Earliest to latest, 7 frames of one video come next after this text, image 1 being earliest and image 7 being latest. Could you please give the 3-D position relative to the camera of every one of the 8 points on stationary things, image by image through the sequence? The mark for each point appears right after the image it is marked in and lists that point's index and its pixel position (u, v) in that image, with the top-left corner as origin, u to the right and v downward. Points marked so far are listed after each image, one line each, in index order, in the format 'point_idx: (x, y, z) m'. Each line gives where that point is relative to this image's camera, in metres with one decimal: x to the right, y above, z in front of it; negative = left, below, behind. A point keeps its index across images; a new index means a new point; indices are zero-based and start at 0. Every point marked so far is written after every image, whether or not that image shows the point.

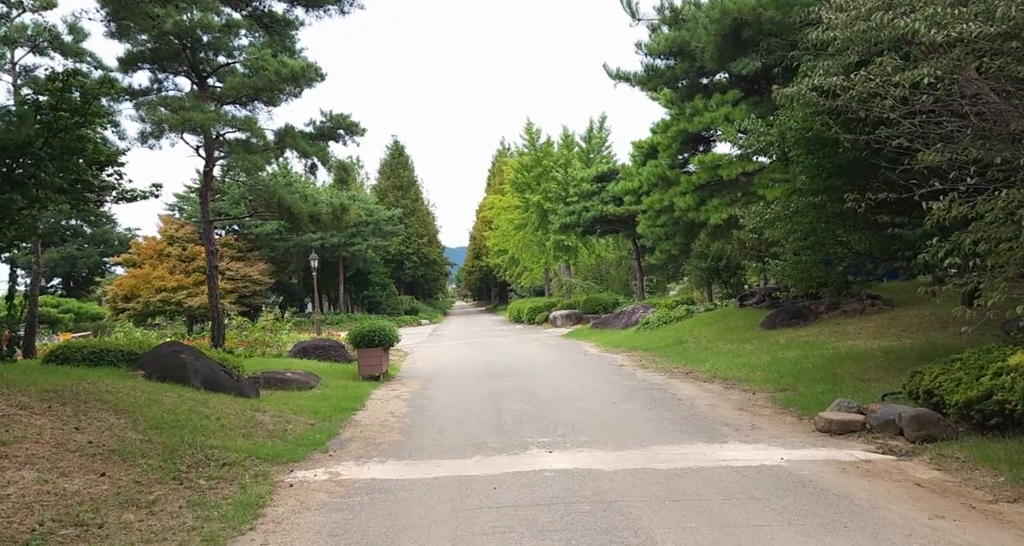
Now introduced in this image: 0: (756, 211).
0: (+3.9, +1.0, +12.6) m
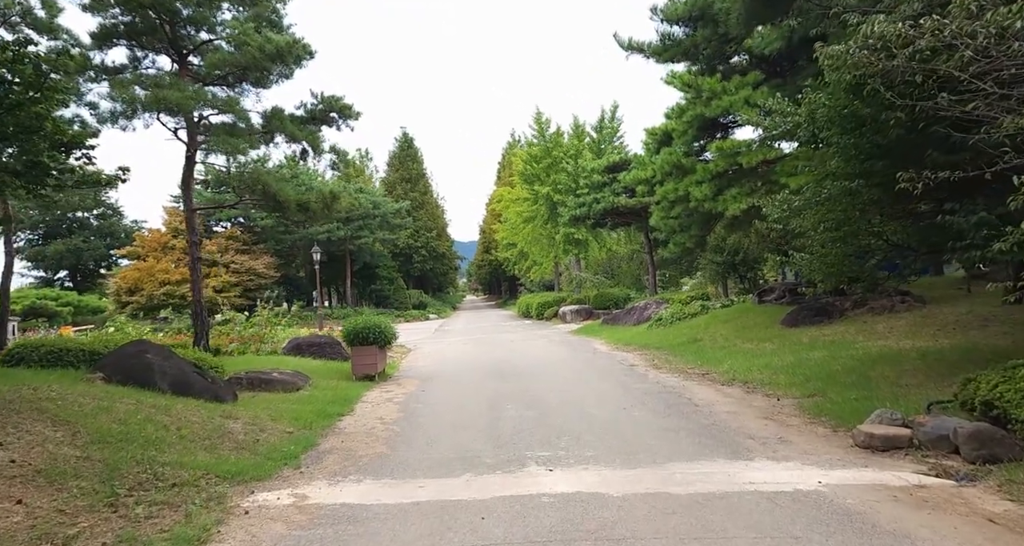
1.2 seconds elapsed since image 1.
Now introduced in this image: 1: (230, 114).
0: (+4.0, +1.0, +11.6) m
1: (-4.2, +2.4, +11.5) m
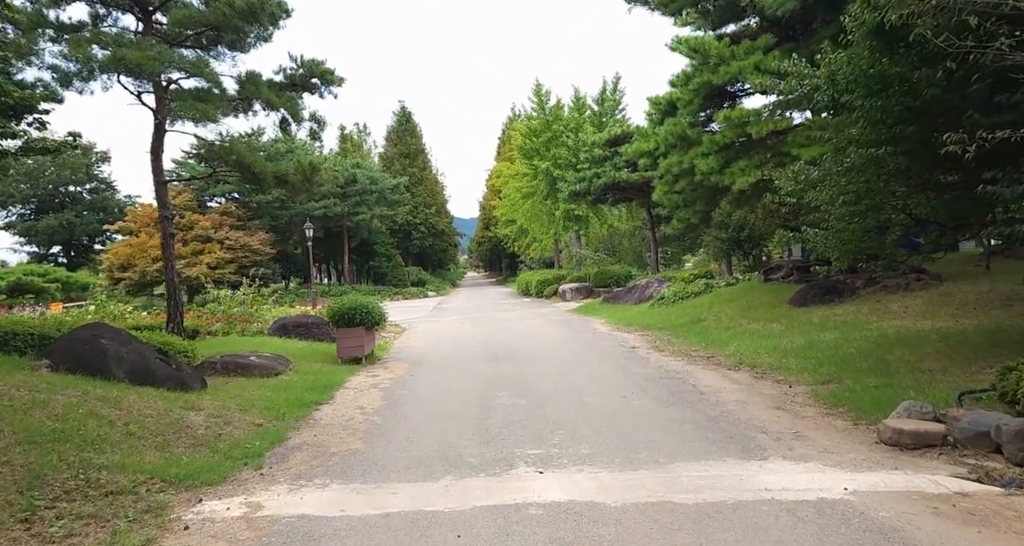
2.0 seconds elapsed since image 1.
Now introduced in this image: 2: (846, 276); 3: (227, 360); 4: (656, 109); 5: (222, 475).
0: (+3.9, +1.4, +10.8) m
1: (-4.3, +2.7, +10.7) m
2: (+7.2, -0.1, +16.8) m
3: (-3.9, -1.2, +10.5) m
4: (+3.3, +3.7, +17.7) m
5: (-2.2, -1.5, +5.8) m
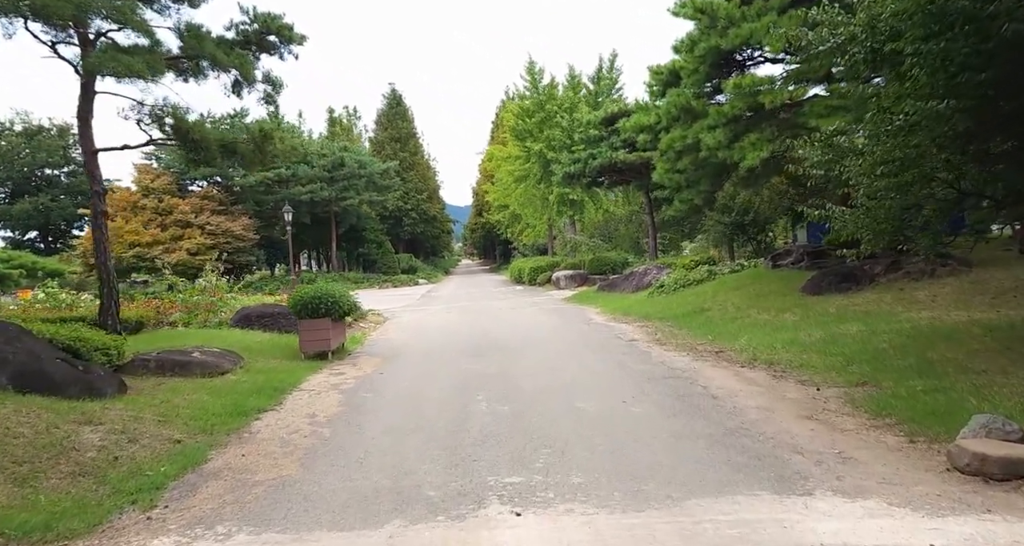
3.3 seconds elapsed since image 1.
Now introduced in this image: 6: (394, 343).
0: (+3.7, +1.5, +9.3) m
1: (-4.5, +2.9, +9.2) m
2: (+7.0, +0.2, +15.4) m
3: (-4.1, -1.0, +9.0) m
4: (+3.0, +4.0, +16.2) m
5: (-2.4, -1.4, +4.4) m
6: (-2.2, -1.3, +14.6) m
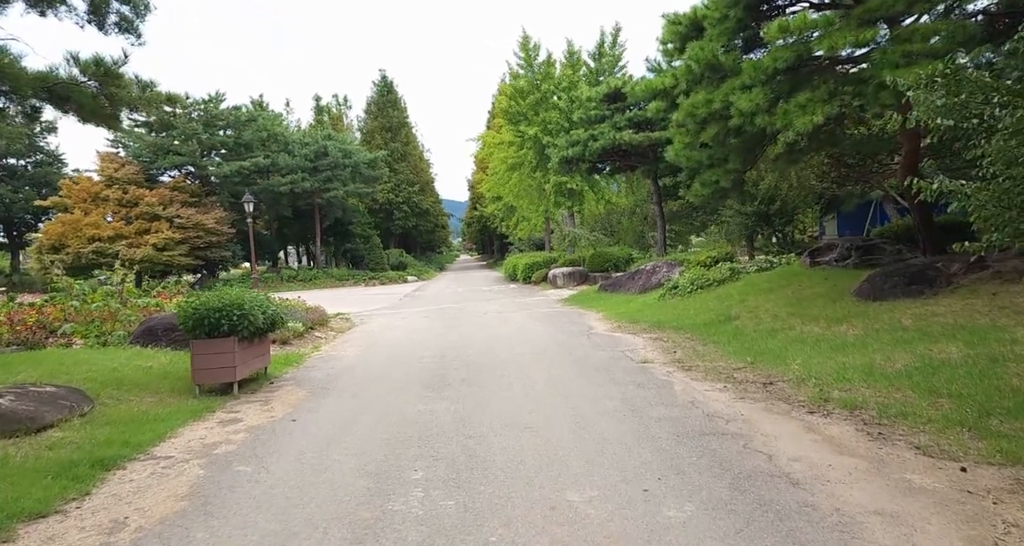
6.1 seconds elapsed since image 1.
0: (+3.4, +1.5, +6.2) m
1: (-4.8, +2.8, +6.0) m
2: (+6.7, +0.2, +12.2) m
3: (-4.4, -1.0, +5.9) m
4: (+2.7, +4.1, +13.0) m
5: (-2.7, -1.5, +1.2) m
6: (-2.5, -1.3, +11.5) m
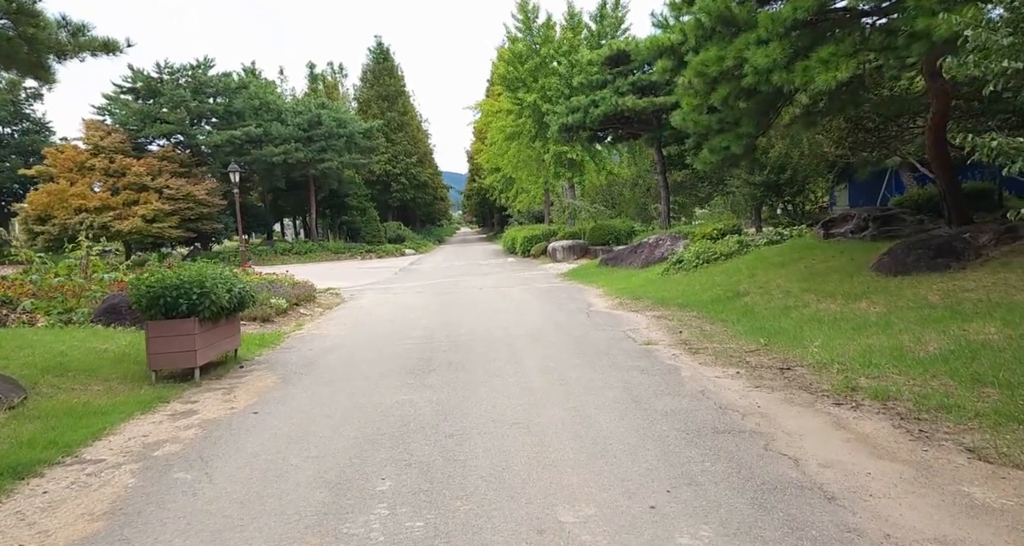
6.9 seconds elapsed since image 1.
0: (+3.3, +1.7, +5.2) m
1: (-4.9, +3.0, +5.0) m
2: (+6.6, +0.6, +11.3) m
3: (-4.5, -0.9, +5.0) m
4: (+2.6, +4.5, +12.0) m
5: (-2.8, -1.5, +0.4) m
6: (-2.6, -1.0, +10.6) m
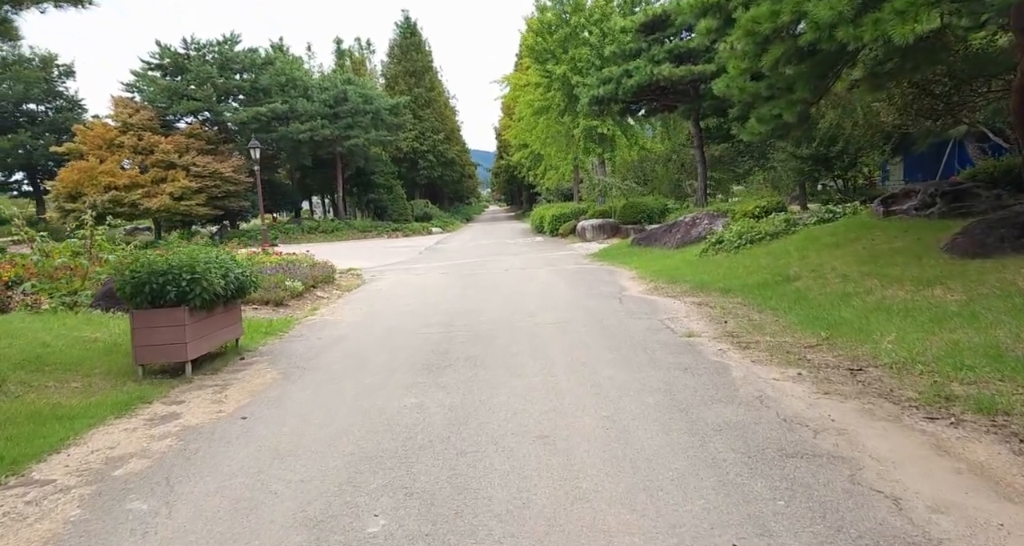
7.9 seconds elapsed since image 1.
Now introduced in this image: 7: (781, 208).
0: (+3.4, +1.8, +4.1) m
1: (-4.8, +3.1, +4.2) m
2: (+6.9, +0.8, +10.1) m
3: (-4.3, -0.8, +4.3) m
4: (+3.0, +4.7, +10.8) m
5: (-2.8, -1.5, -0.4) m
6: (-2.3, -0.7, +9.8) m
7: (+6.0, +1.4, +17.2) m
